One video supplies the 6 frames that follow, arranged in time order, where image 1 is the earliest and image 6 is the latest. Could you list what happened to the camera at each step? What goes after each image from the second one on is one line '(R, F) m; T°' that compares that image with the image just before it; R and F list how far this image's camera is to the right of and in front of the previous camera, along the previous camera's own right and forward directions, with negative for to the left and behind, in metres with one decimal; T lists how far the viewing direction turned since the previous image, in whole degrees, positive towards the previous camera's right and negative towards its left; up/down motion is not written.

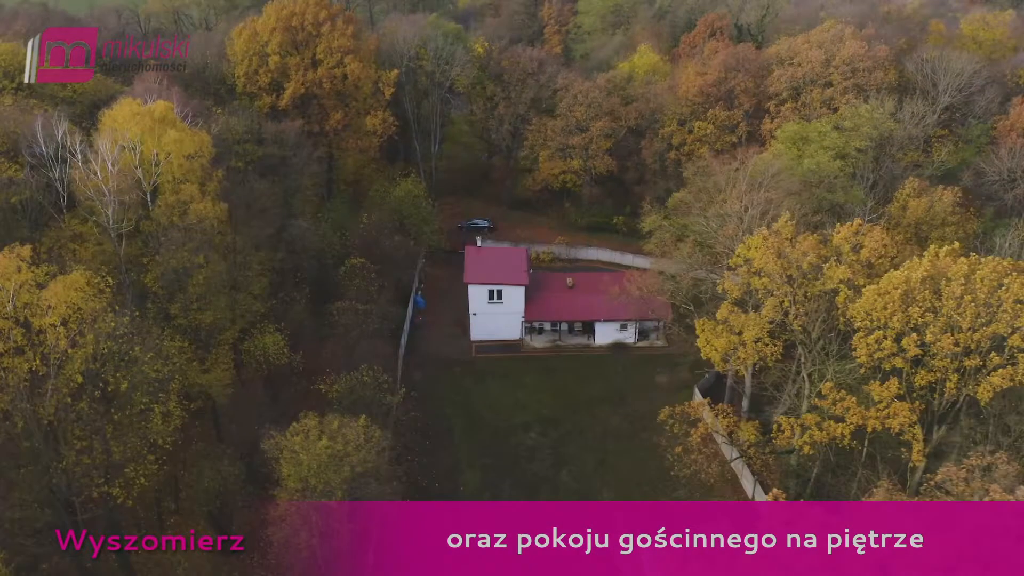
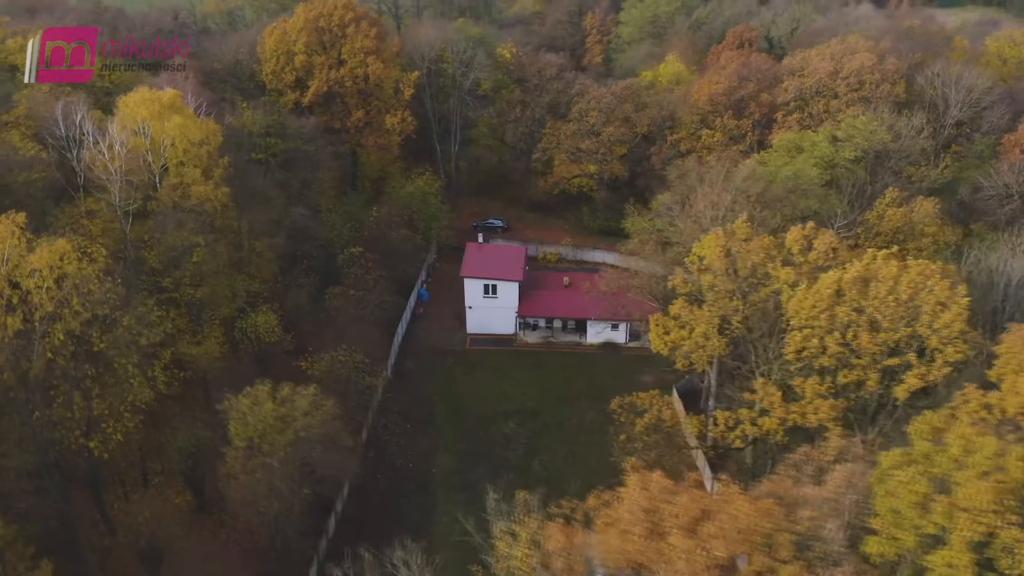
(+2.5, -0.8) m; -4°
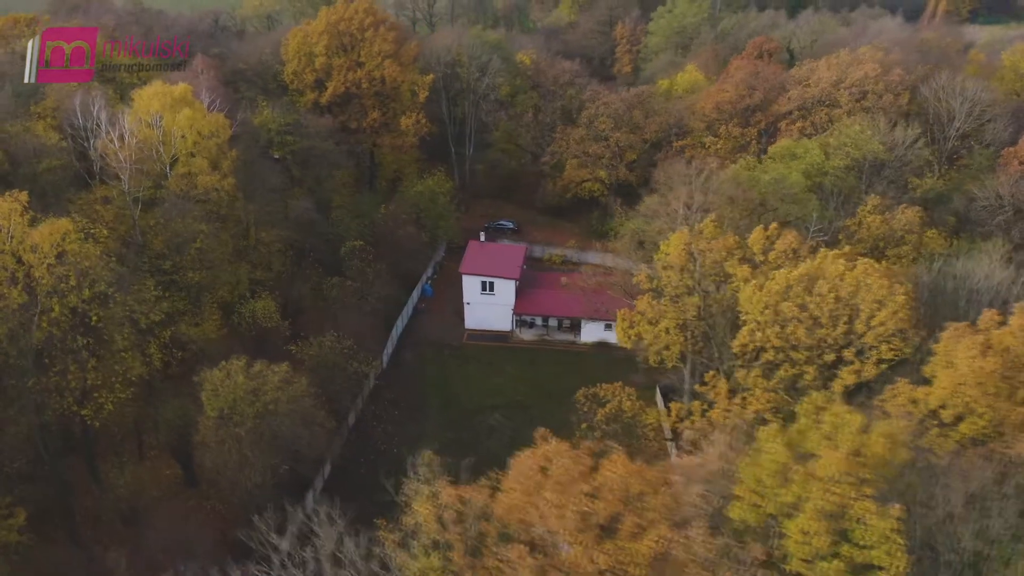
(+1.8, -0.7) m; -3°
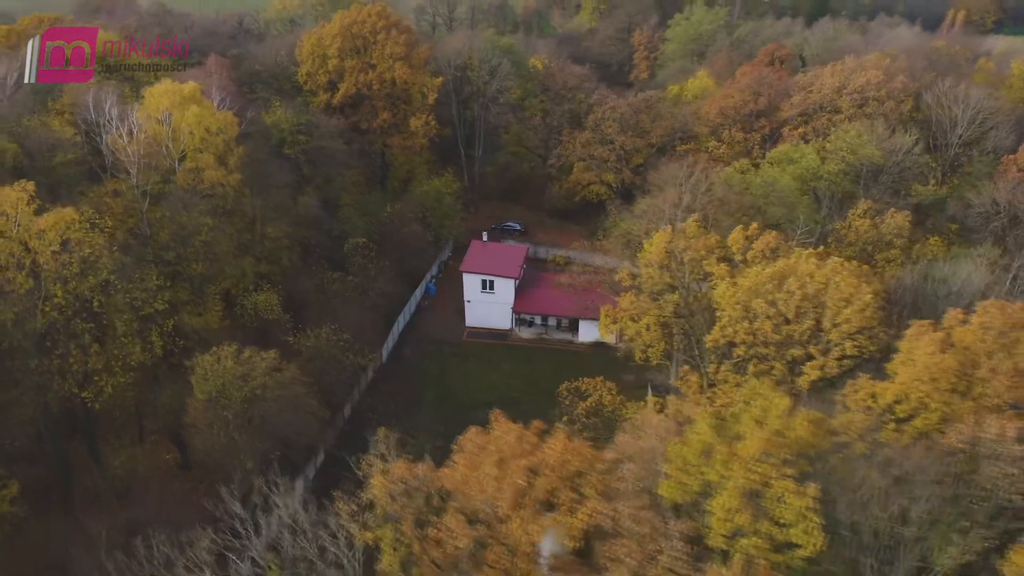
(+1.0, -0.5) m; -2°
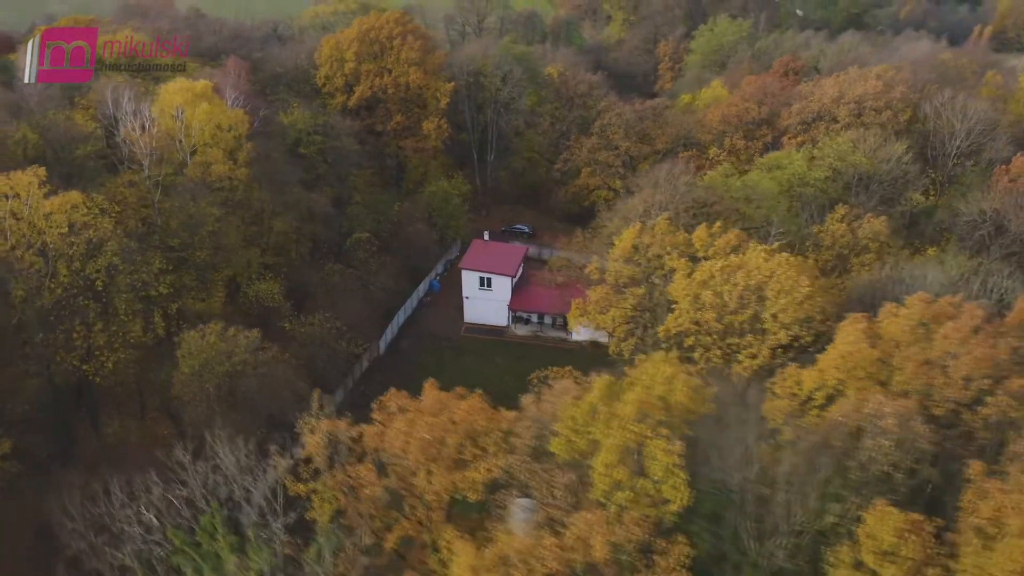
(+1.7, -0.9) m; -3°
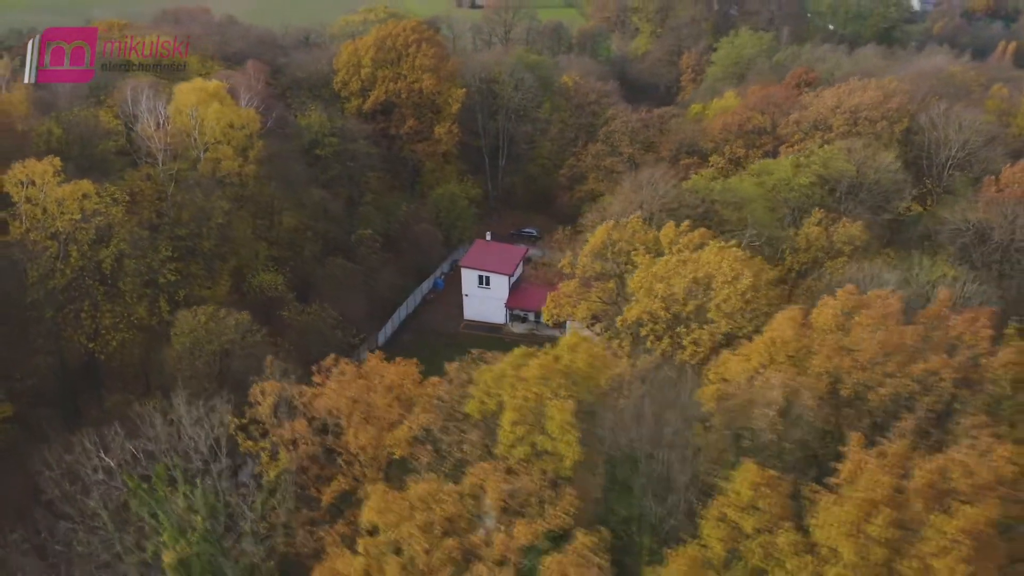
(+1.7, -1.0) m; -3°
